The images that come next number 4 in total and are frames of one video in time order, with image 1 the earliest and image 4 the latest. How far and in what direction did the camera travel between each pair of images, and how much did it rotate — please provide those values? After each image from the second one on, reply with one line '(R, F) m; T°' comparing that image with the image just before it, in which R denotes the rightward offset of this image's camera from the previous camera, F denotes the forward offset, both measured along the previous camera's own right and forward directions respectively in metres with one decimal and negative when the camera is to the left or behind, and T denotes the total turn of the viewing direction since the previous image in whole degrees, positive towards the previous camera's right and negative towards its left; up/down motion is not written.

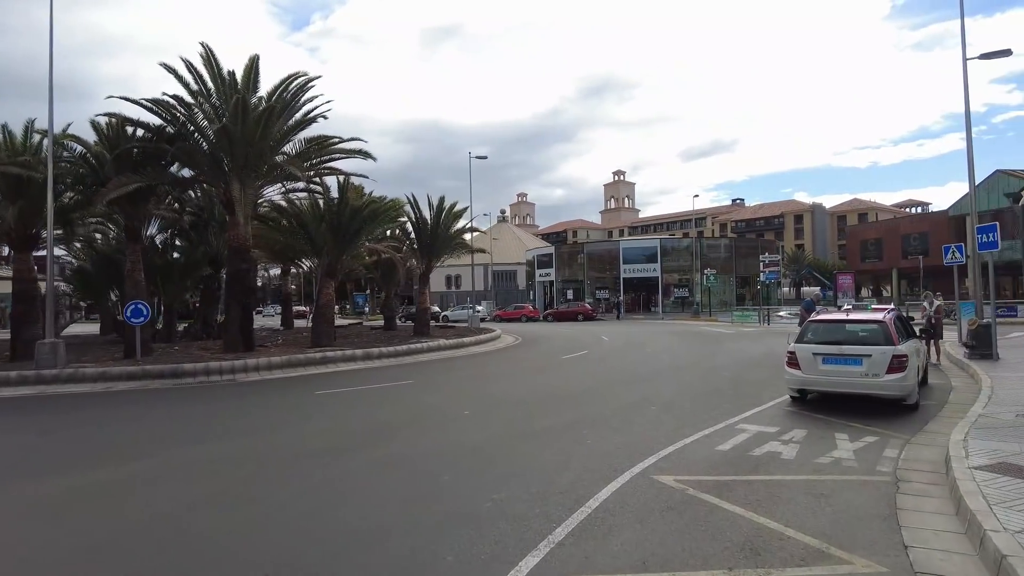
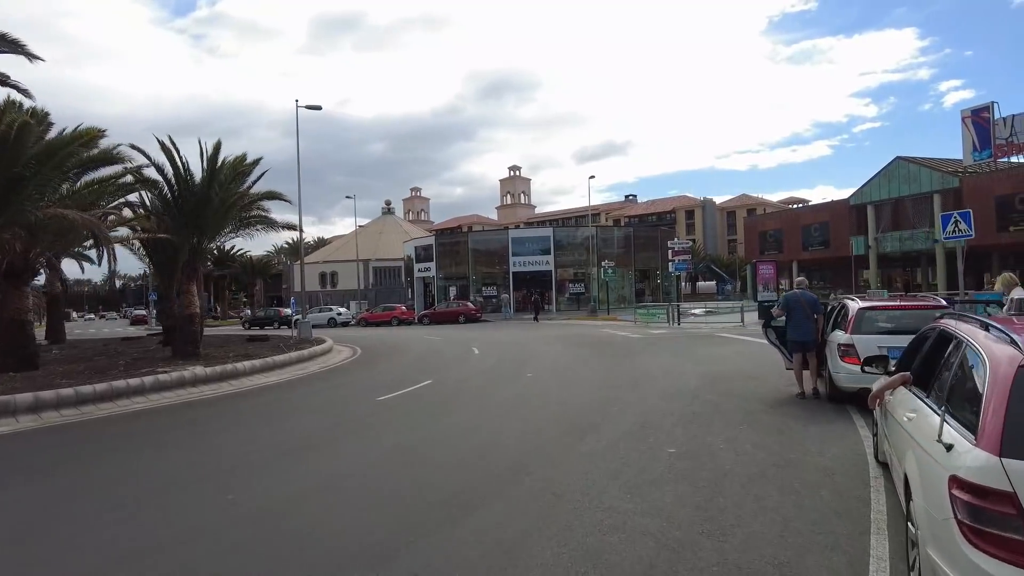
(+2.0, +7.8) m; +9°
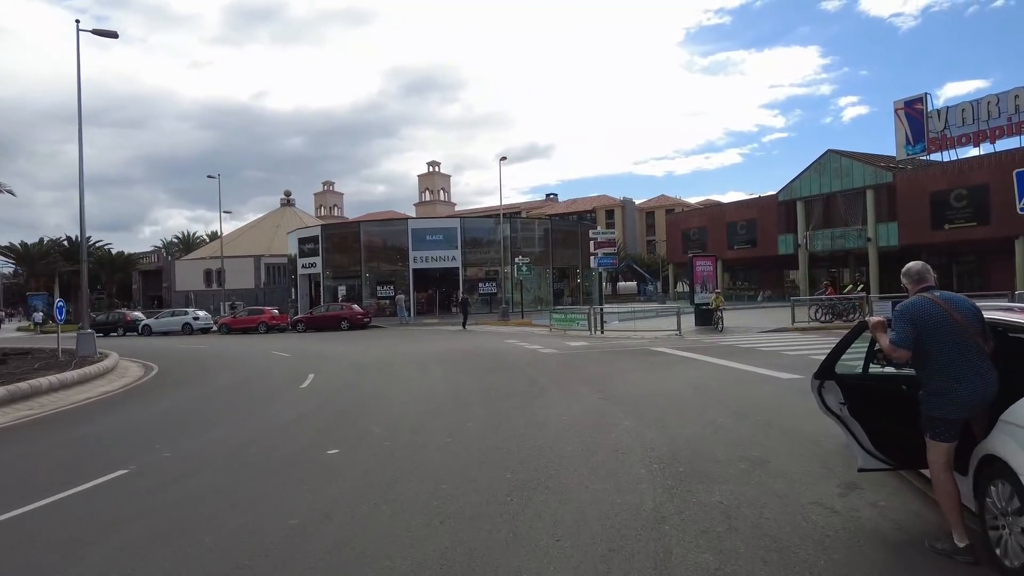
(+1.4, +6.3) m; +7°
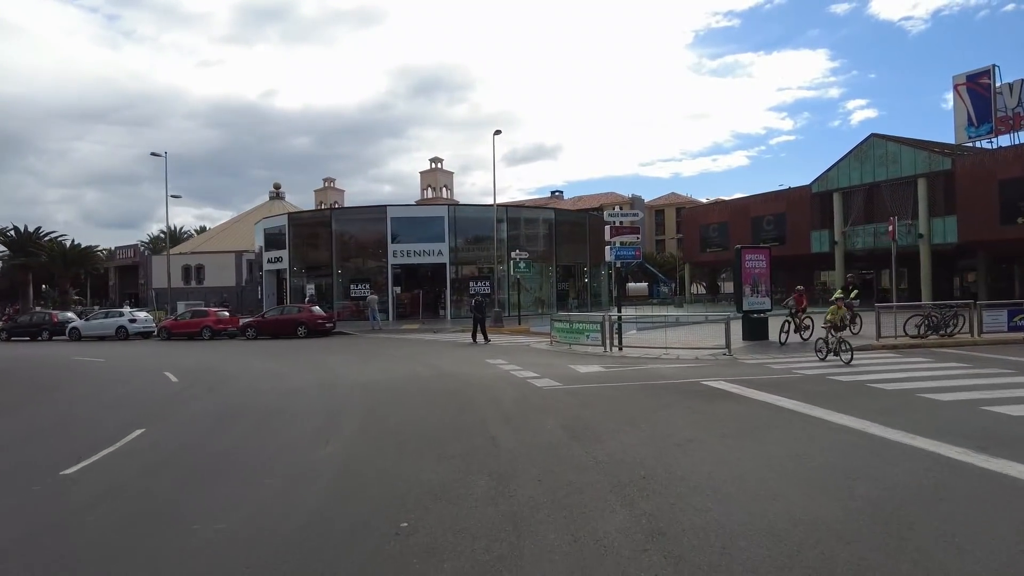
(+0.5, +6.2) m; 0°
